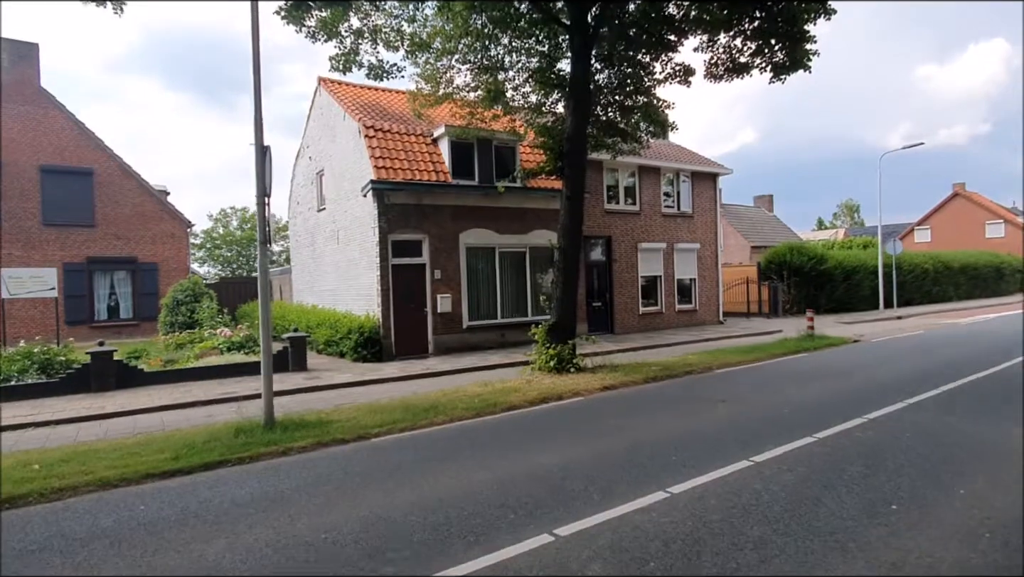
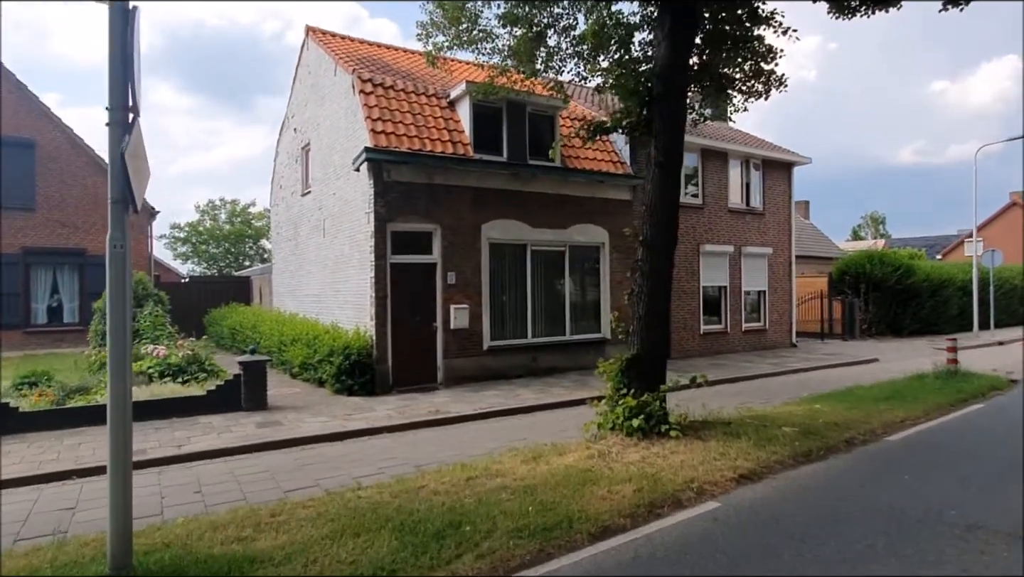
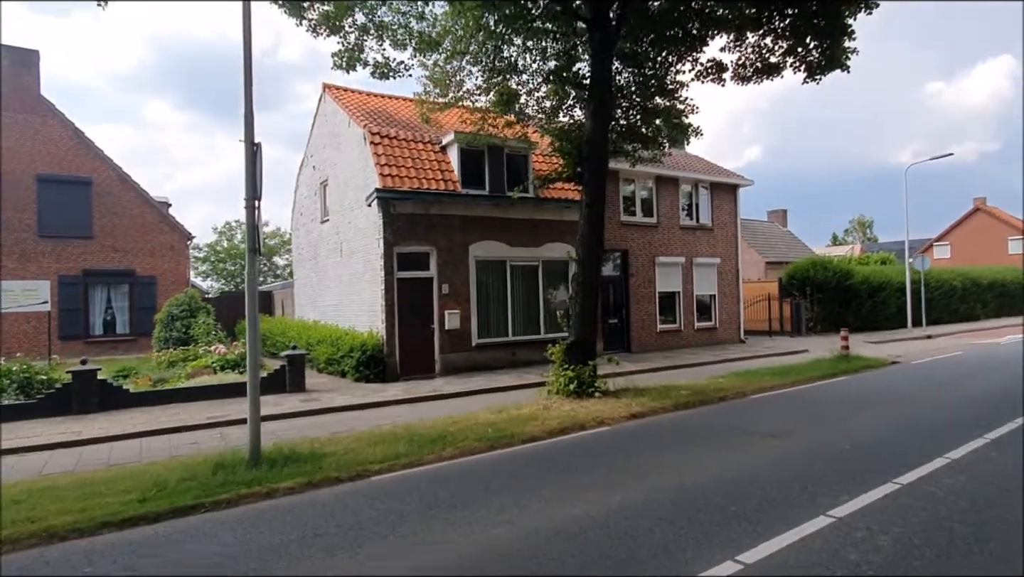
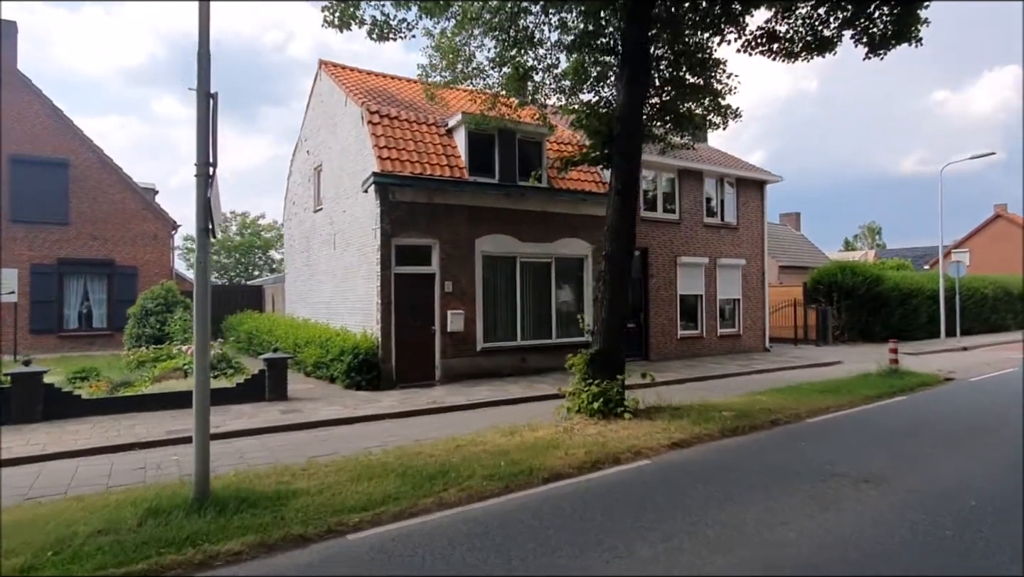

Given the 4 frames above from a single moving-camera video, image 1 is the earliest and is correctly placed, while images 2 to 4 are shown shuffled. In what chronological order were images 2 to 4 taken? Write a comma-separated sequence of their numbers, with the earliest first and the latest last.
3, 4, 2
